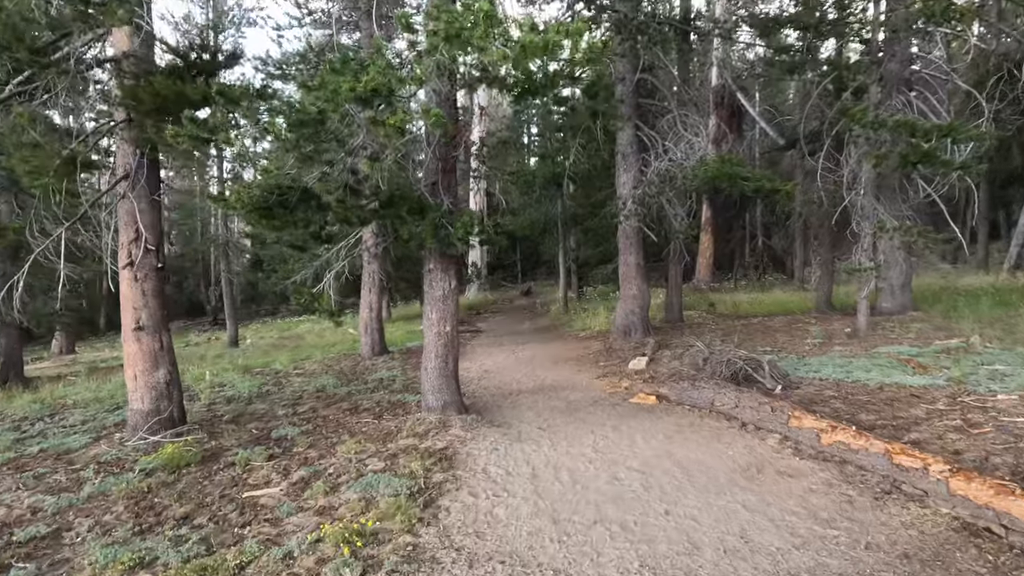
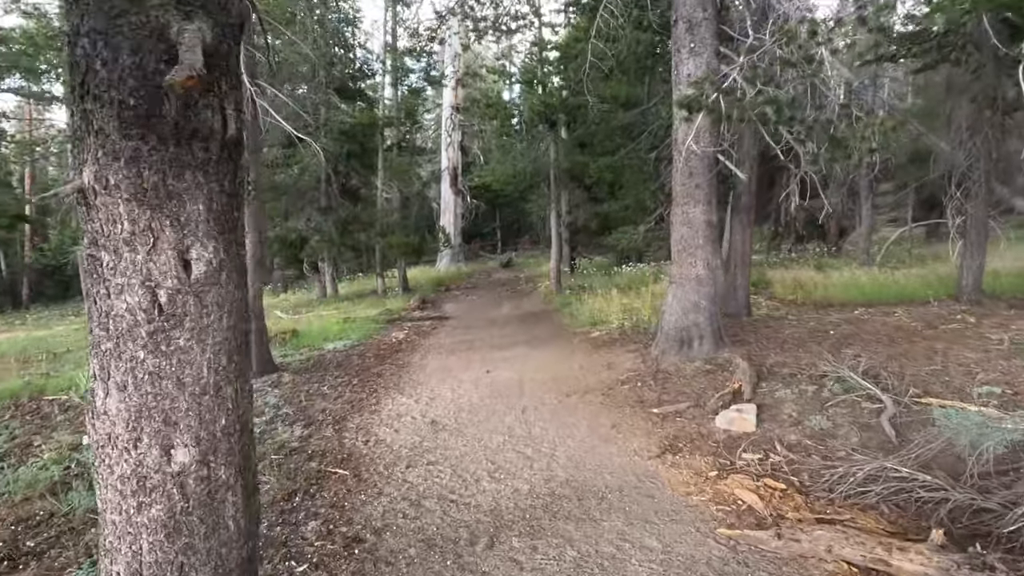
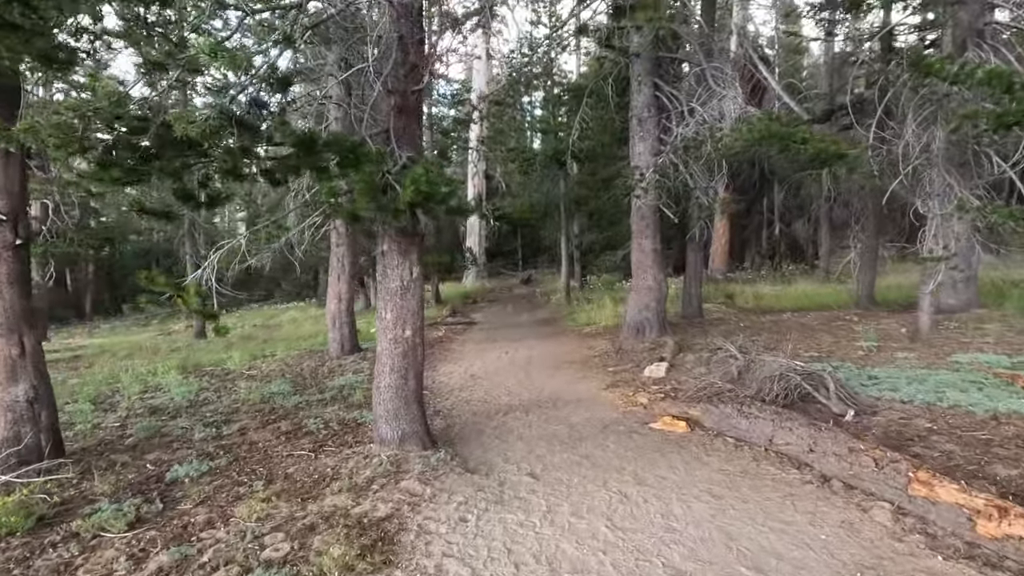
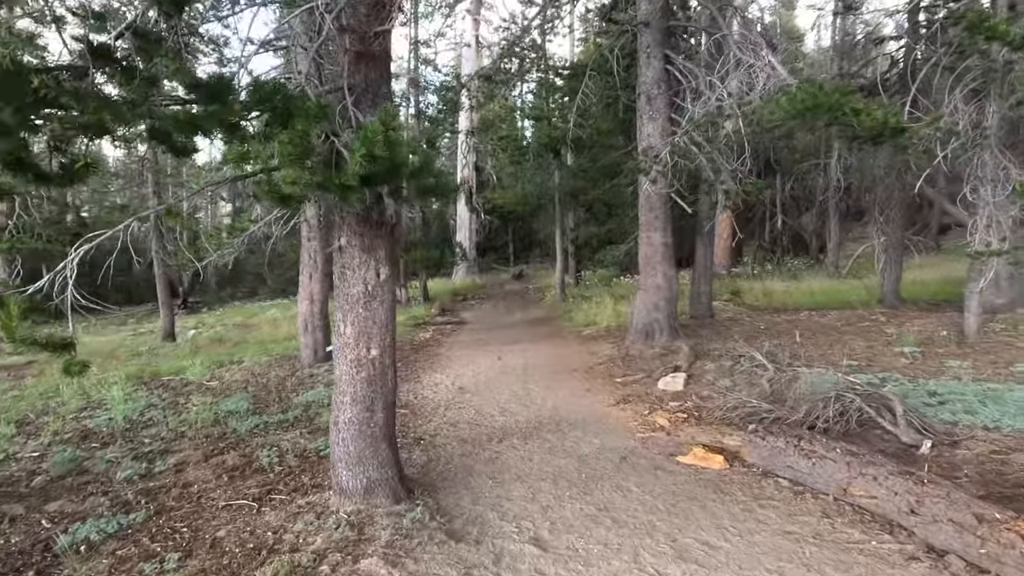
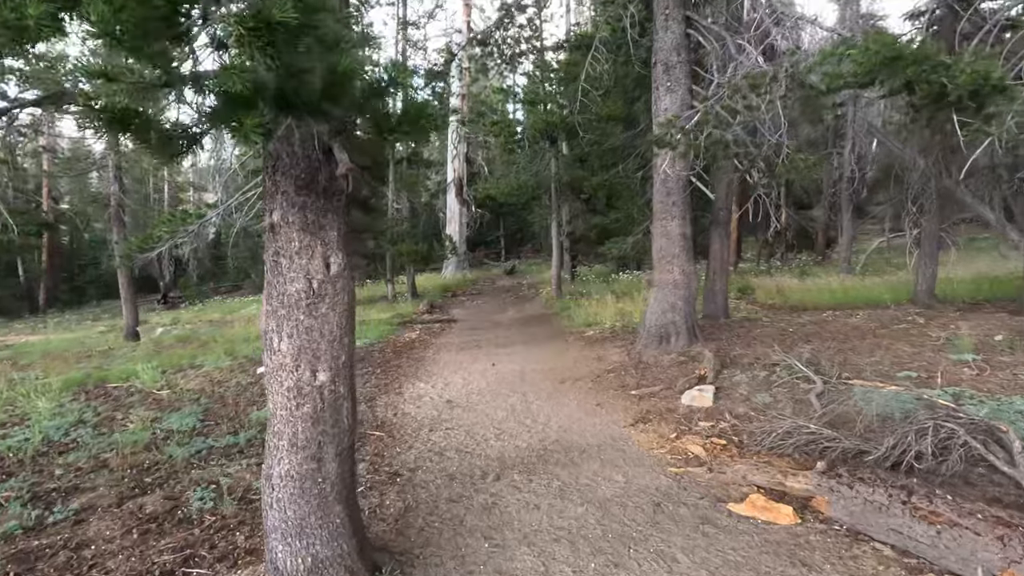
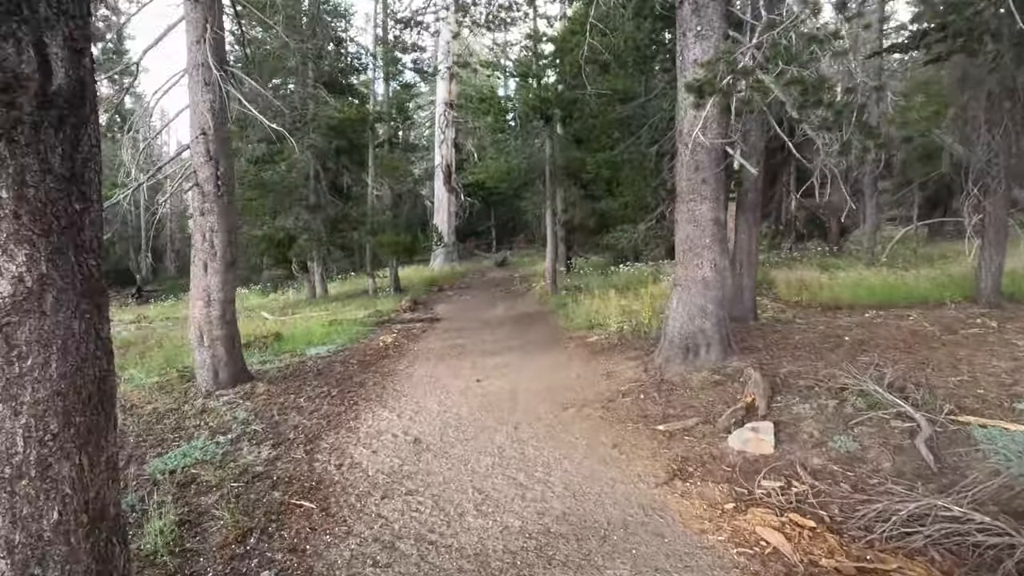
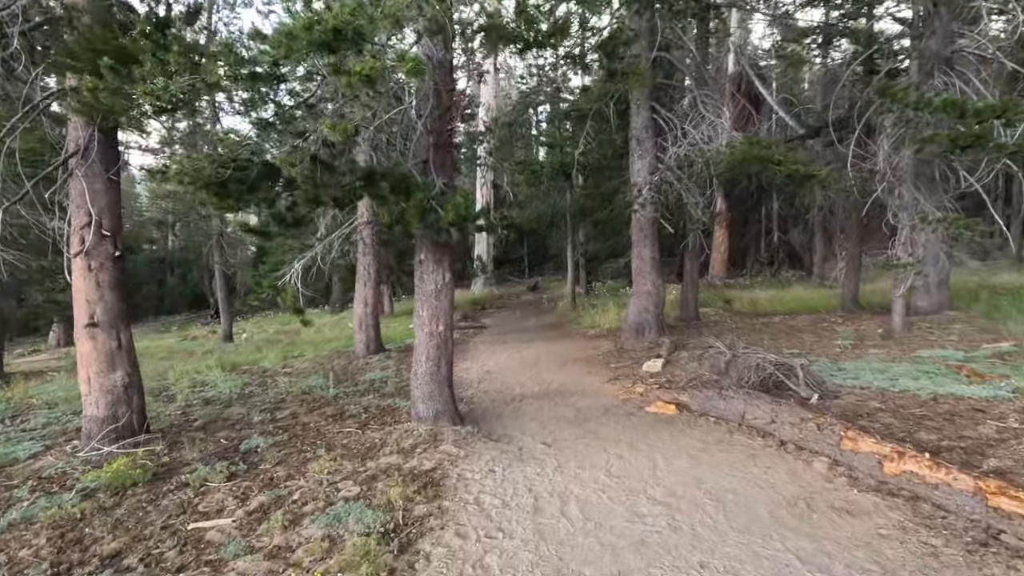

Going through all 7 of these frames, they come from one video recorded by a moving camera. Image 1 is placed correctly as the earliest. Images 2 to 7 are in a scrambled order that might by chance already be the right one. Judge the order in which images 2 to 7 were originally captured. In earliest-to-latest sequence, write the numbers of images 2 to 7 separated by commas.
7, 3, 4, 5, 2, 6
